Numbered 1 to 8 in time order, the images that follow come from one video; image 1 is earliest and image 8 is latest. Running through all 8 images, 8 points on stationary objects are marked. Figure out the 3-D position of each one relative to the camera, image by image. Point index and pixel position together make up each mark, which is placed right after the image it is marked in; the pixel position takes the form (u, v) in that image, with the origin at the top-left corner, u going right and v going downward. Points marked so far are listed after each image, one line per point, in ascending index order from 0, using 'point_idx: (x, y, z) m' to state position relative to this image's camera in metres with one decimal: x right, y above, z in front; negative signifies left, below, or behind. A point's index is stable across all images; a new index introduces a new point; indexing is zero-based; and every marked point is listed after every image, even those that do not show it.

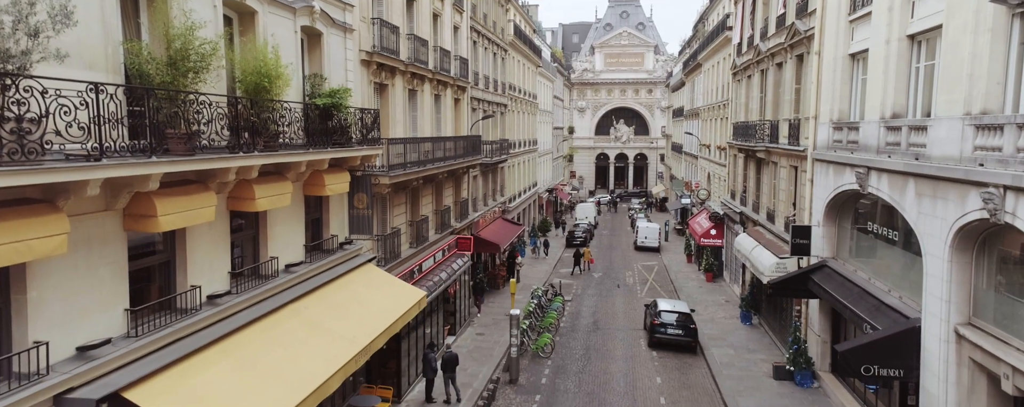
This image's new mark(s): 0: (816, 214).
0: (+8.3, -0.3, +16.8) m
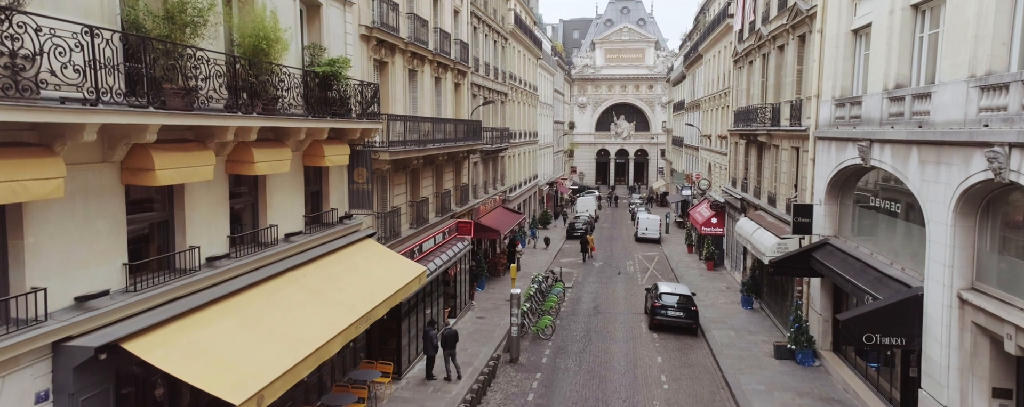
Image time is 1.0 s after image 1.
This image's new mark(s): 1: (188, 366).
0: (+8.3, +0.3, +16.7) m
1: (-3.9, -2.0, +7.4) m
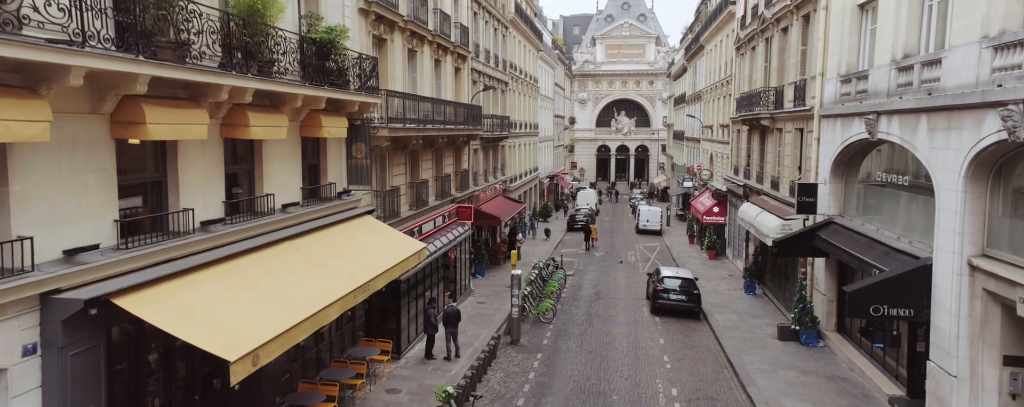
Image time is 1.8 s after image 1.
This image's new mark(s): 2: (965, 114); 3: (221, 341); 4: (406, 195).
0: (+8.4, +0.9, +16.5) m
1: (-3.9, -1.4, +7.2) m
2: (+7.1, +1.4, +9.6) m
3: (-3.4, -1.6, +7.2) m
4: (-3.1, +0.2, +18.4) m
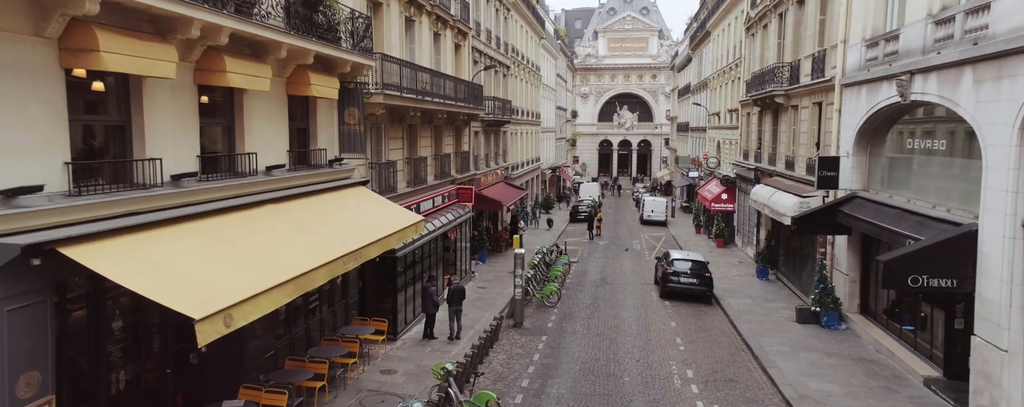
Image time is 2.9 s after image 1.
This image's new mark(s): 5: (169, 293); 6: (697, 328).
0: (+8.4, +1.5, +15.6) m
1: (-3.8, -0.8, +6.2) m
2: (+7.1, +2.0, +8.6) m
3: (-3.3, -1.0, +6.3) m
4: (-3.0, +0.9, +17.5) m
5: (-3.5, -0.9, +6.2) m
6: (+4.9, -3.3, +16.4) m
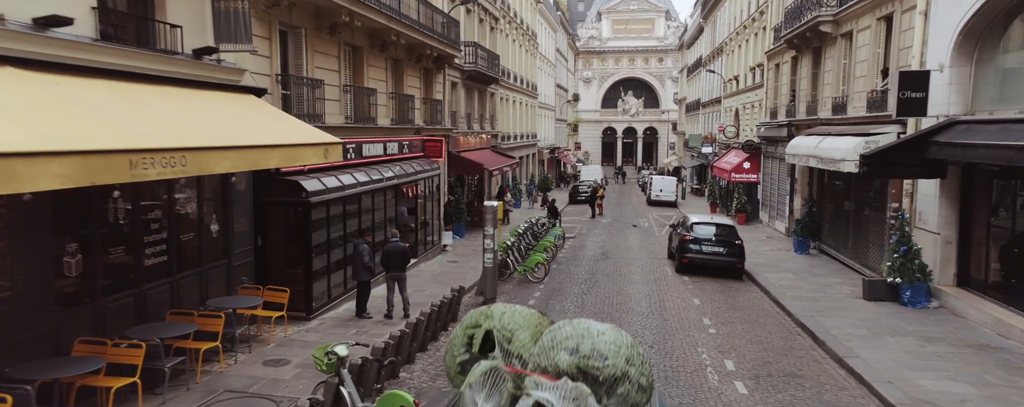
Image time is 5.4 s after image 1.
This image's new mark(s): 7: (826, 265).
0: (+7.8, +2.8, +11.3) m
1: (-4.5, +0.5, +2.1) m
2: (+6.5, +3.3, +4.4) m
3: (-4.0, +0.3, +2.1) m
4: (-3.6, +2.2, +13.3) m
5: (-4.2, +0.3, +2.0) m
6: (+4.3, -2.0, +12.2) m
7: (+8.1, -1.6, +15.8) m
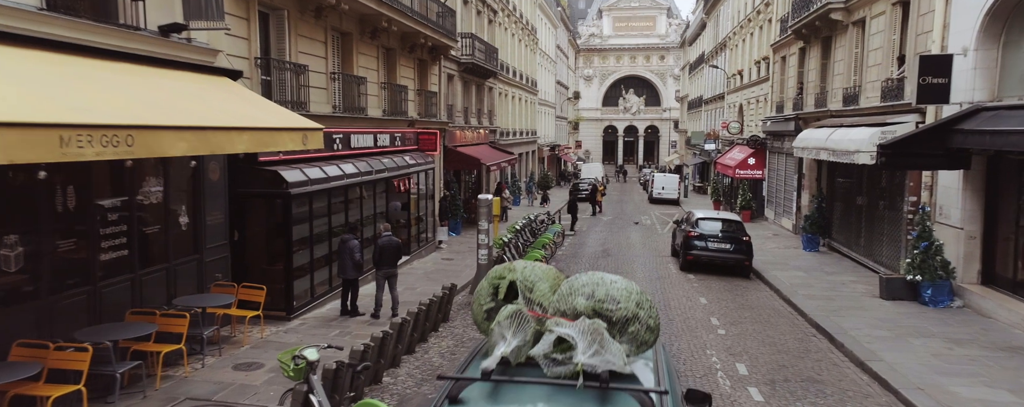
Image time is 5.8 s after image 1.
0: (+7.7, +2.9, +10.6) m
1: (-4.6, +0.6, +1.4) m
2: (+6.4, +3.4, +3.7) m
3: (-4.1, +0.4, +1.5) m
4: (-3.7, +2.3, +12.6) m
5: (-4.3, +0.5, +1.3) m
6: (+4.2, -1.9, +11.5) m
7: (+8.0, -1.5, +15.1) m
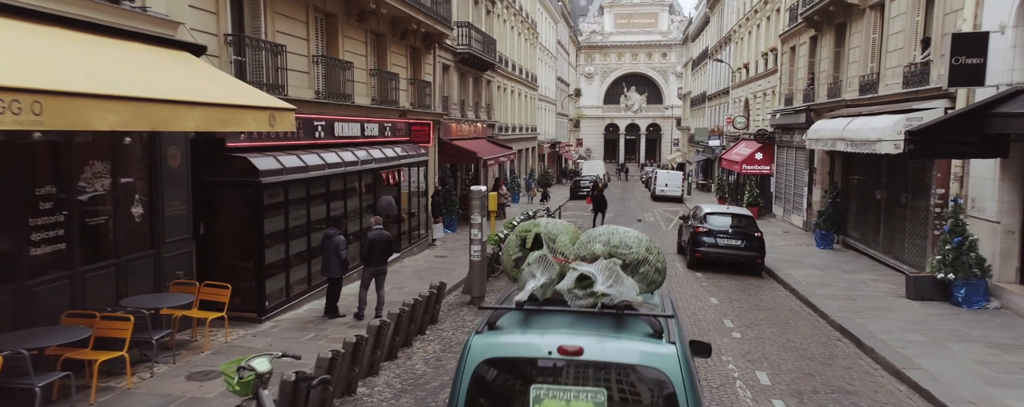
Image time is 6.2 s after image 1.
0: (+7.7, +3.0, +9.7) m
1: (-4.7, +0.7, +0.5) m
2: (+6.3, +3.5, +2.8) m
3: (-4.2, +0.5, +0.6) m
4: (-3.8, +2.5, +11.7) m
5: (-4.4, +0.6, +0.5) m
6: (+4.1, -1.8, +10.6) m
7: (+7.9, -1.3, +14.2) m
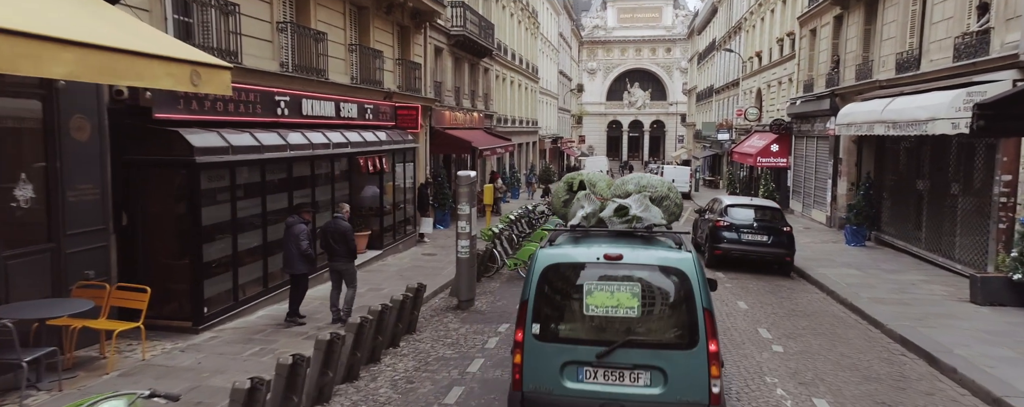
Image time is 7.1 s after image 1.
0: (+7.6, +3.2, +8.1) m
1: (-4.8, +0.9, -1.0) m
2: (+6.2, +3.7, +1.2) m
3: (-4.4, +0.7, -1.0) m
4: (-3.9, +2.6, +10.2) m
5: (-4.5, +0.8, -1.1) m
6: (+4.0, -1.6, +9.0) m
7: (+7.9, -1.1, +12.6) m
